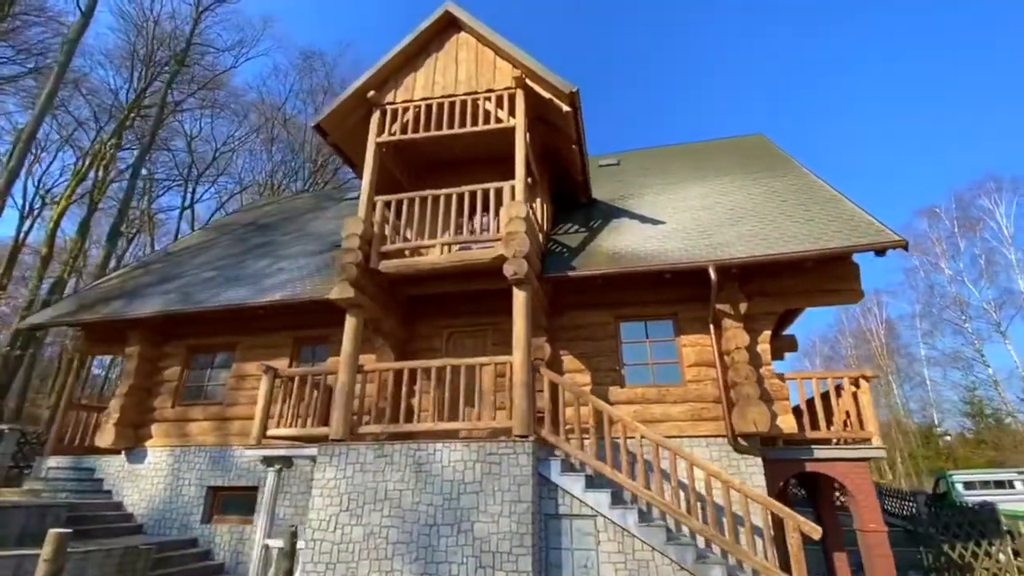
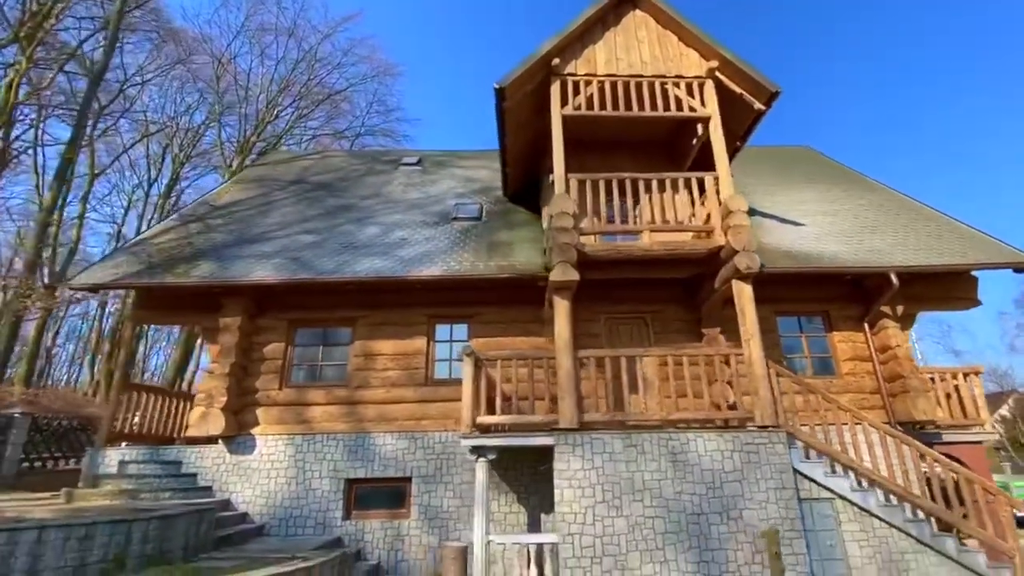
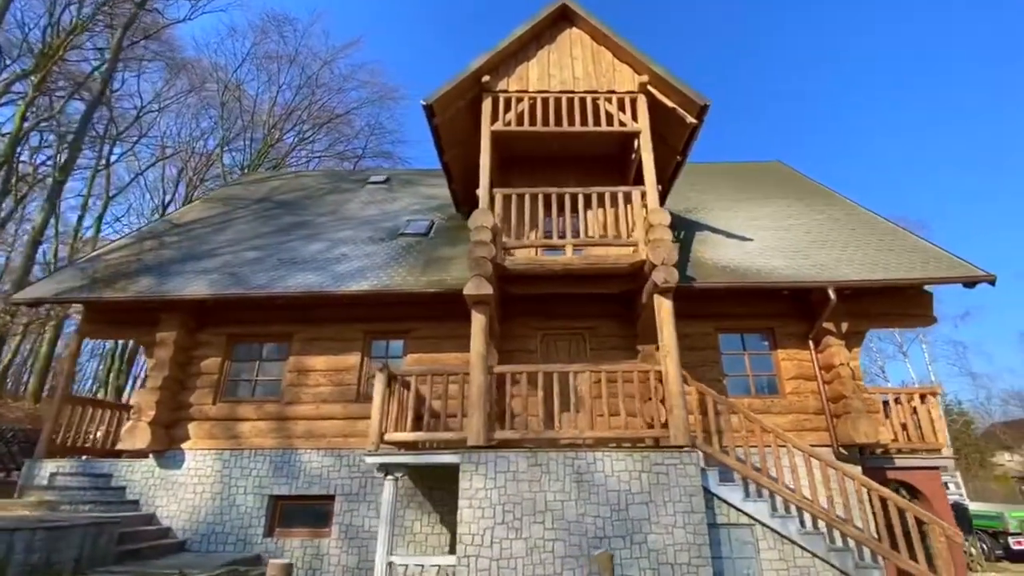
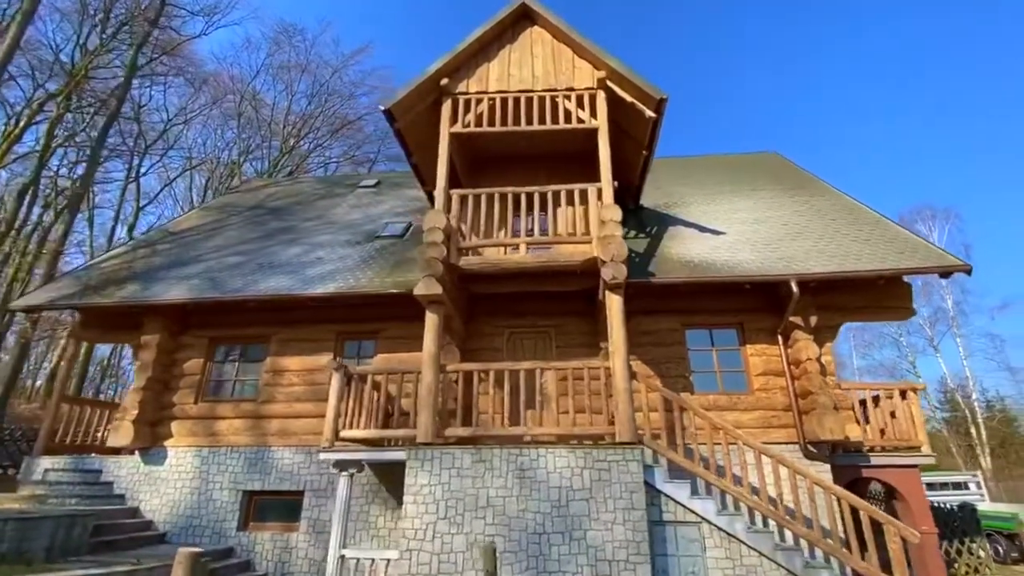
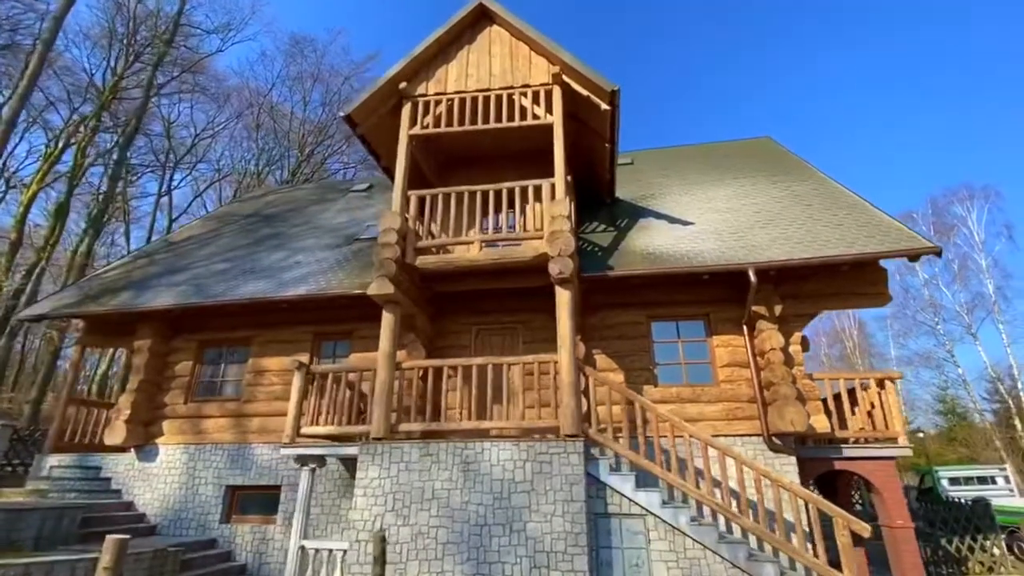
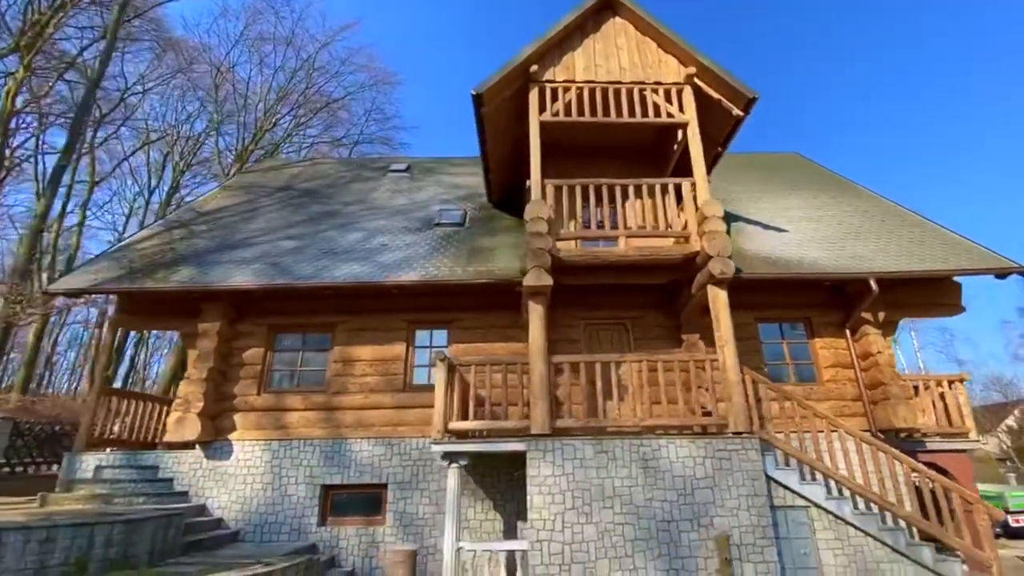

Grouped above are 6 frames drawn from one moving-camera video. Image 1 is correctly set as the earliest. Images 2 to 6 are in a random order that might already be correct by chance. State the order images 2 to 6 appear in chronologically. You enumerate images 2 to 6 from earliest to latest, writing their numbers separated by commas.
5, 4, 3, 6, 2
